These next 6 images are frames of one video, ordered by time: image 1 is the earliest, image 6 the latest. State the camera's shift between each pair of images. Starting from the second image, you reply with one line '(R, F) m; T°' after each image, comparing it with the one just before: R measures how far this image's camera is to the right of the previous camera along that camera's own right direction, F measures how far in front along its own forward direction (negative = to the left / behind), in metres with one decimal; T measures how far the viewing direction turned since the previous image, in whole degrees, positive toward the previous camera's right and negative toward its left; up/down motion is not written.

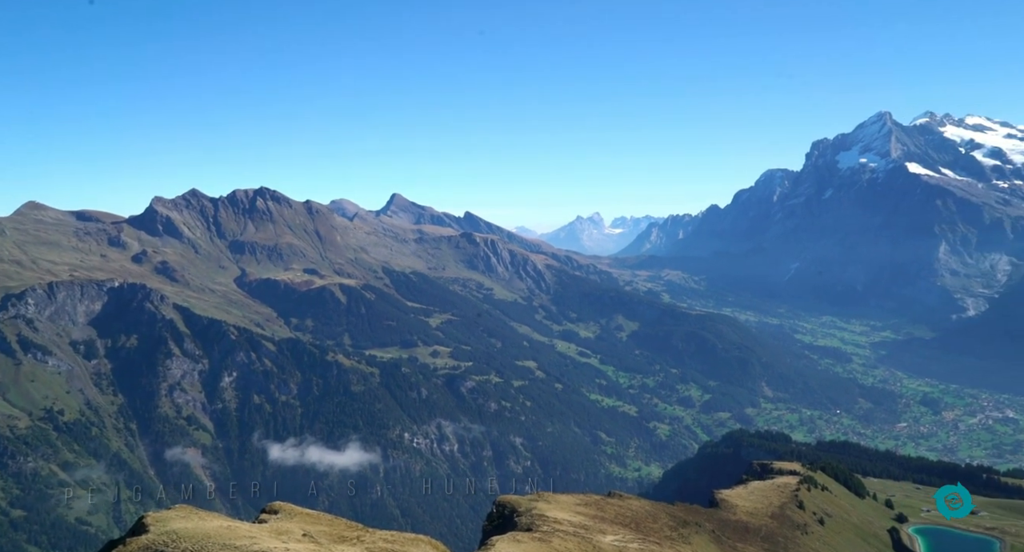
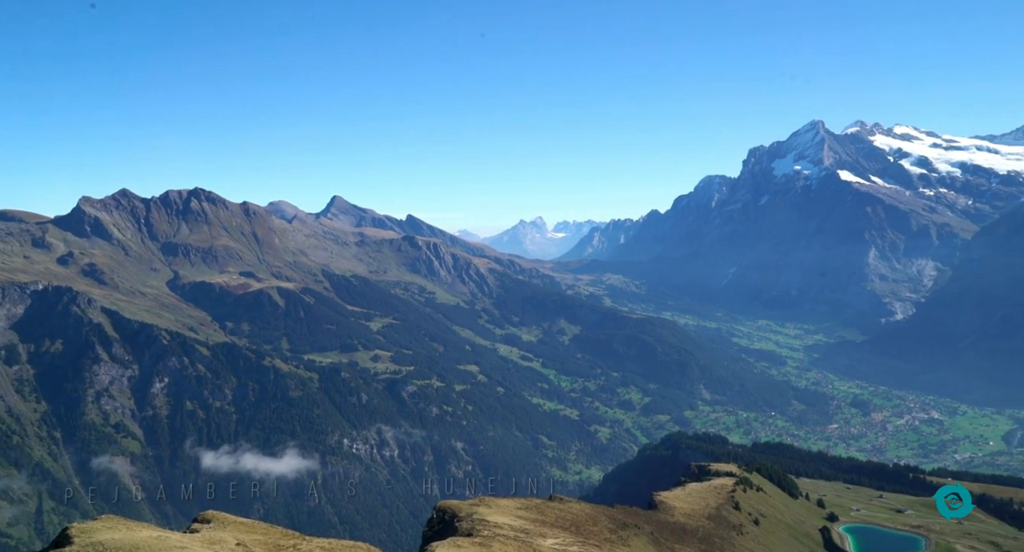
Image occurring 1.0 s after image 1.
(+51.4, -19.3) m; -2°
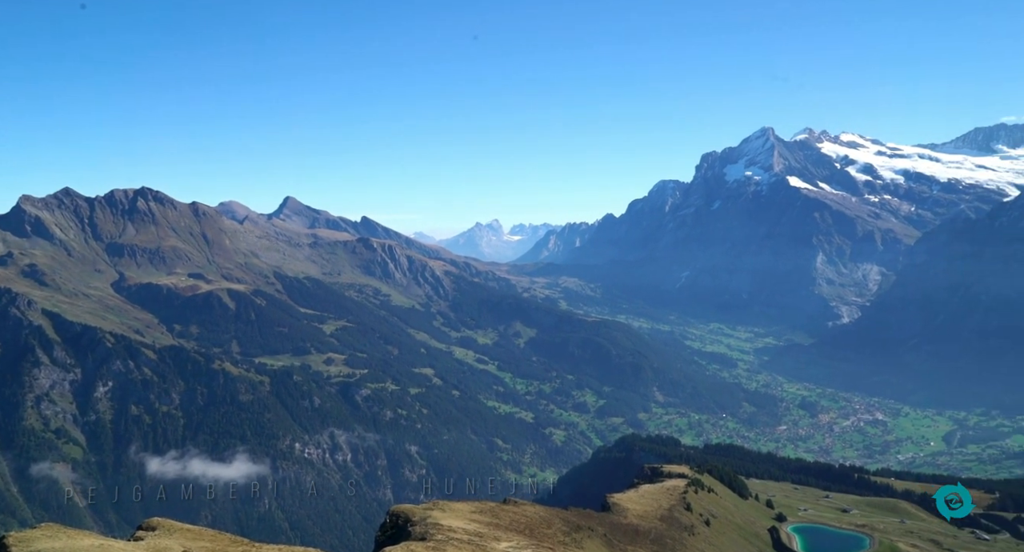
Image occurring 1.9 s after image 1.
(-5.4, +0.2) m; +3°
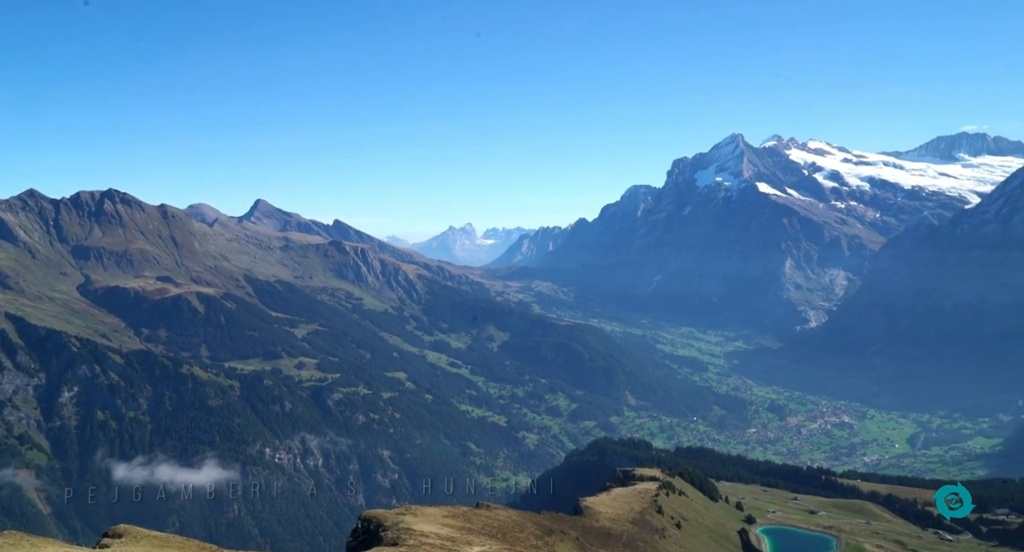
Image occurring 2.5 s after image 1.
(-6.5, -1.2) m; +2°
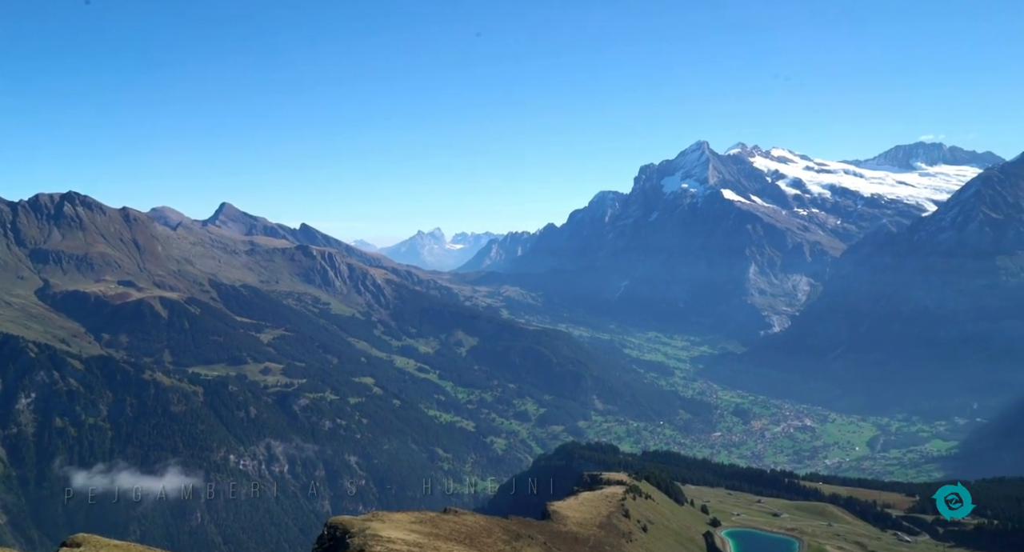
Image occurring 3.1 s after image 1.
(-7.2, -0.9) m; +3°
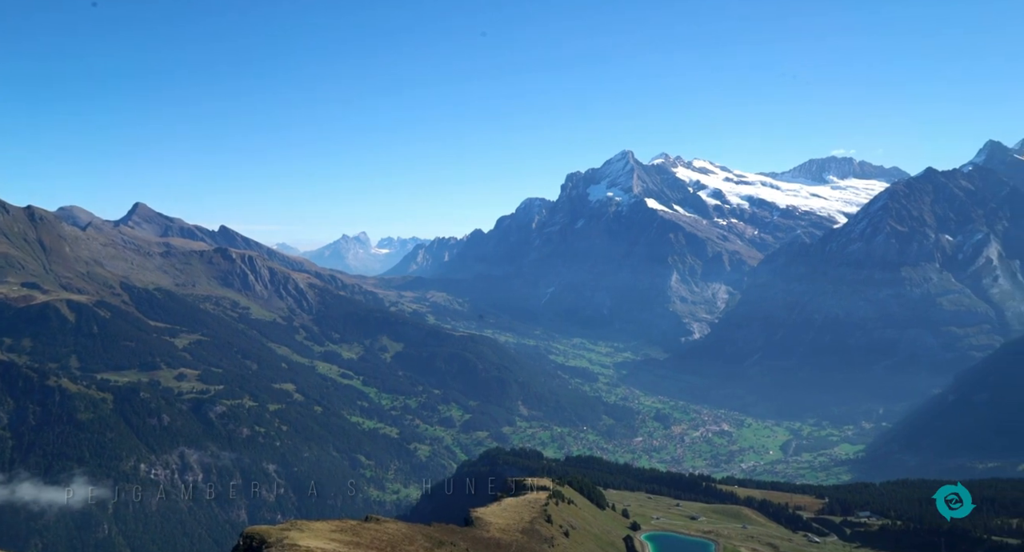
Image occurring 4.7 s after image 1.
(-9.3, +0.7) m; +5°
